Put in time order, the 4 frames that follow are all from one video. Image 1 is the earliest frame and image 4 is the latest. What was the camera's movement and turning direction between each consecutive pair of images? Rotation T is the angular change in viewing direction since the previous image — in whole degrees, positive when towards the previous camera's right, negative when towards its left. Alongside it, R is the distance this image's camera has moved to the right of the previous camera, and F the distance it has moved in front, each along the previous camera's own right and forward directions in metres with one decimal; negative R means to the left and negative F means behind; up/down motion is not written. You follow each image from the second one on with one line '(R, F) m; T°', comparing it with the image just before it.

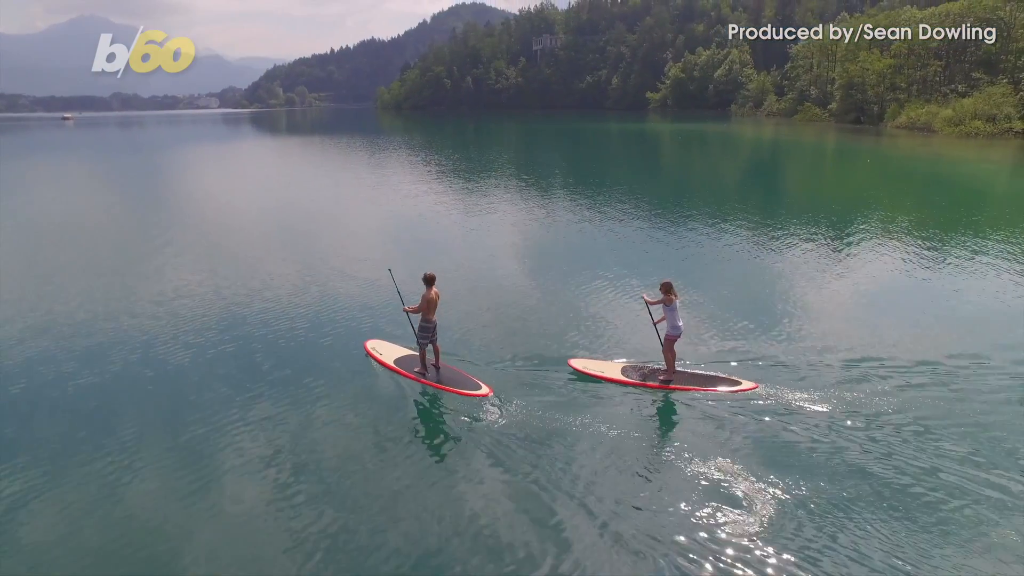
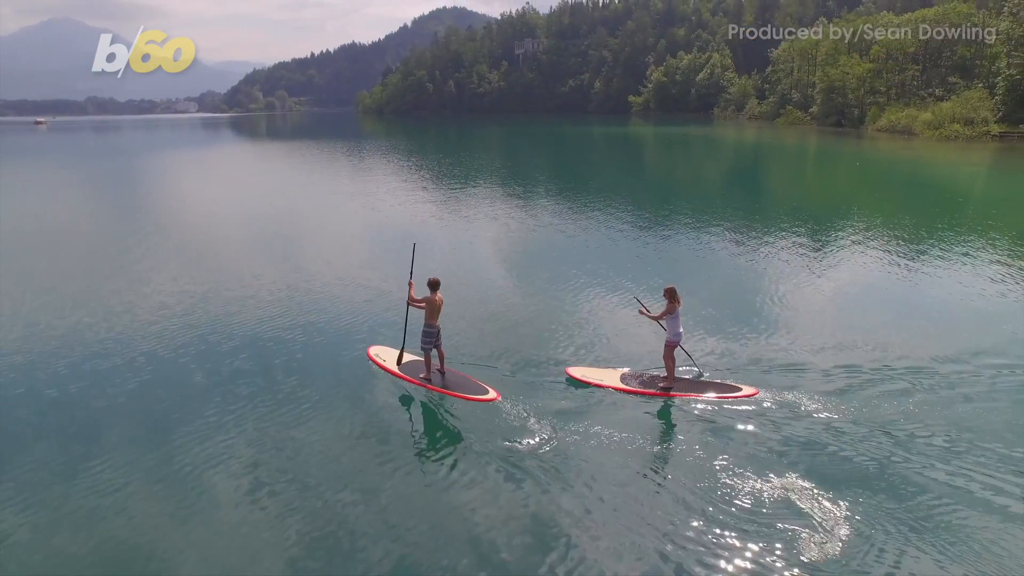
(0.0, -0.7) m; -3°
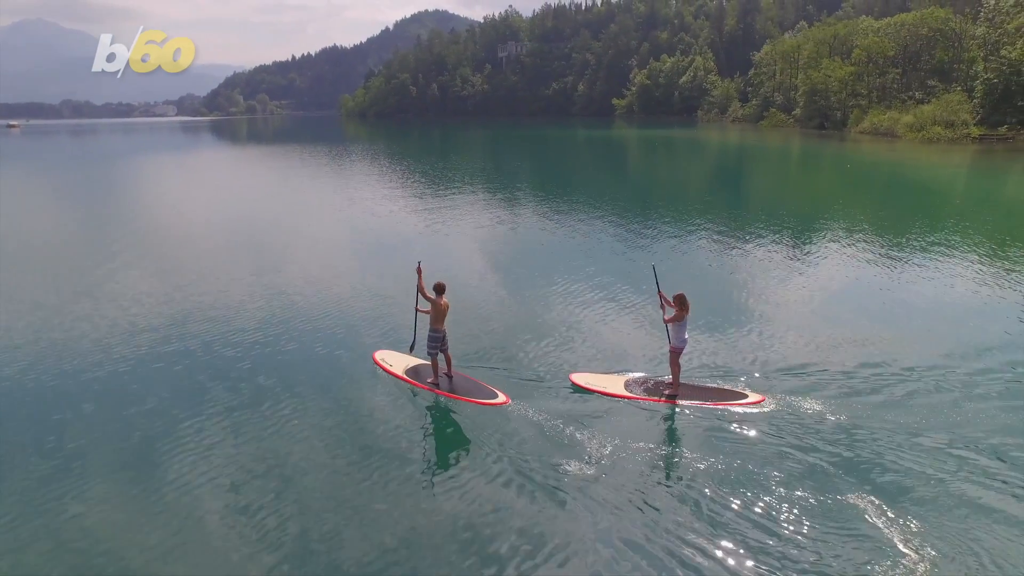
(-0.4, +1.1) m; +1°
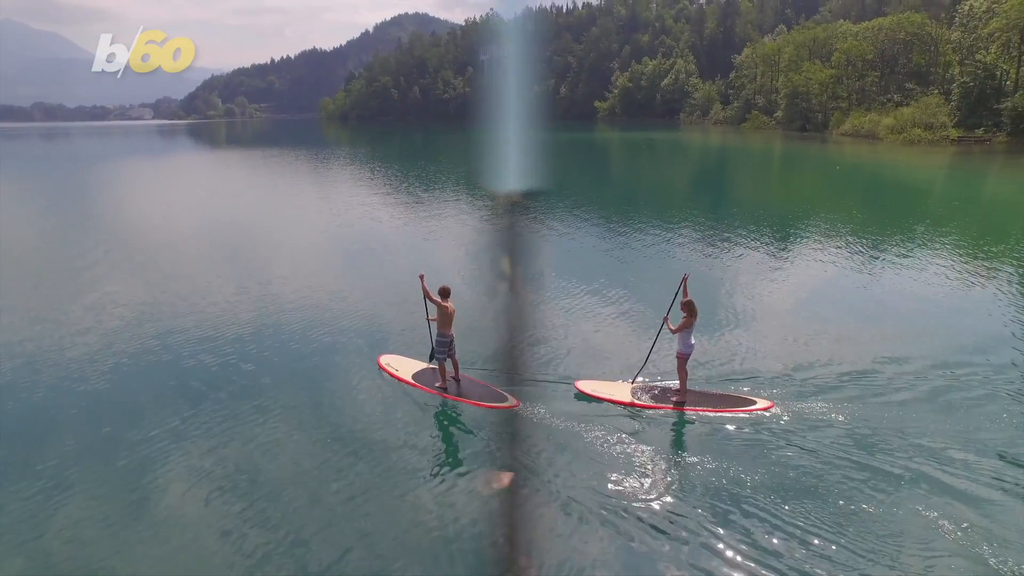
(-0.5, 0.0) m; +1°
